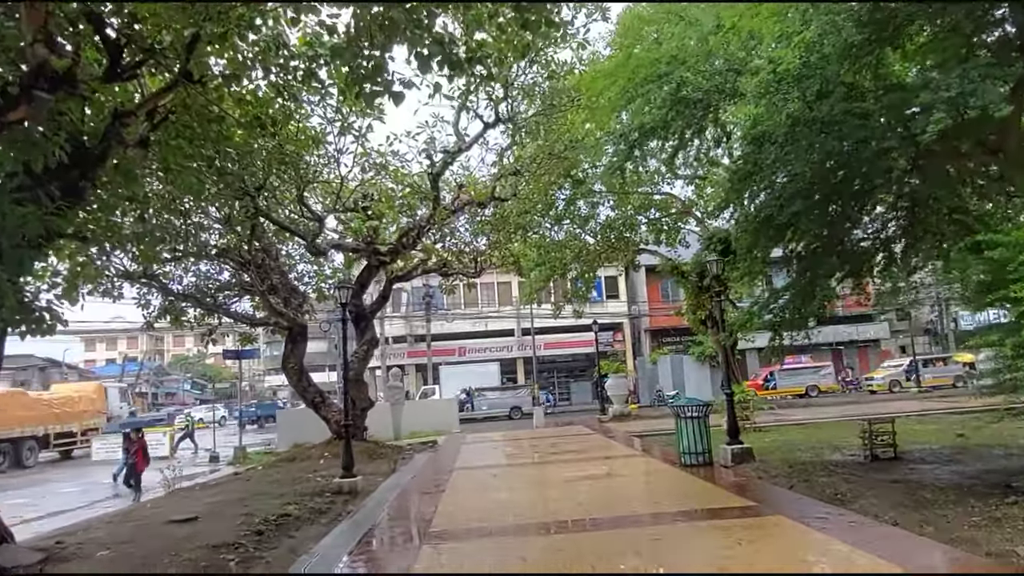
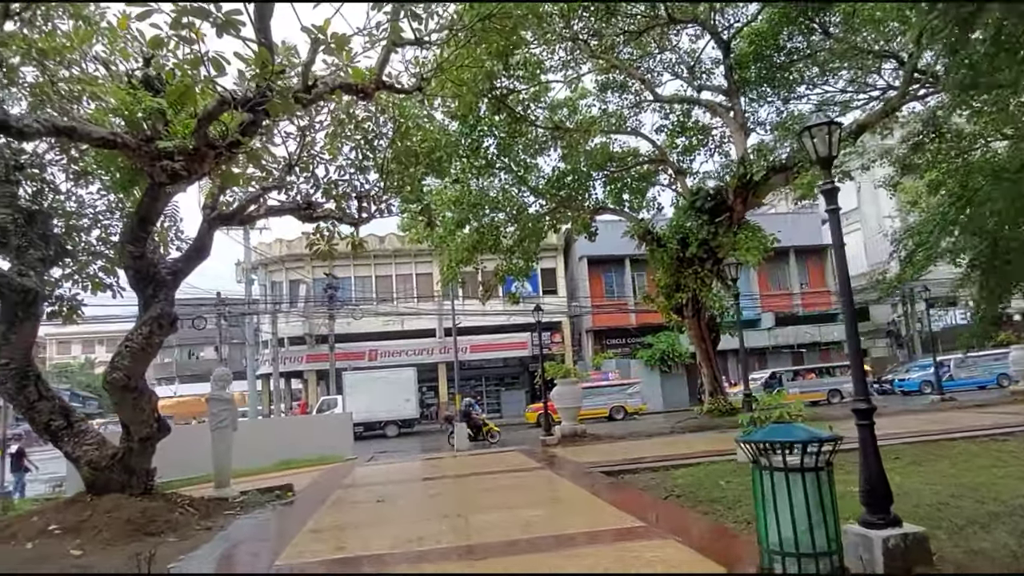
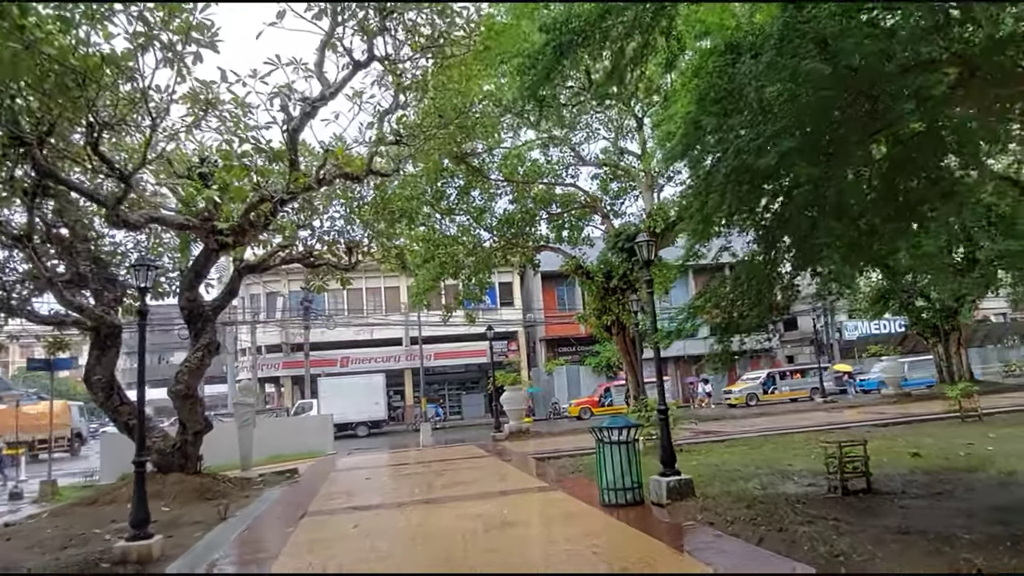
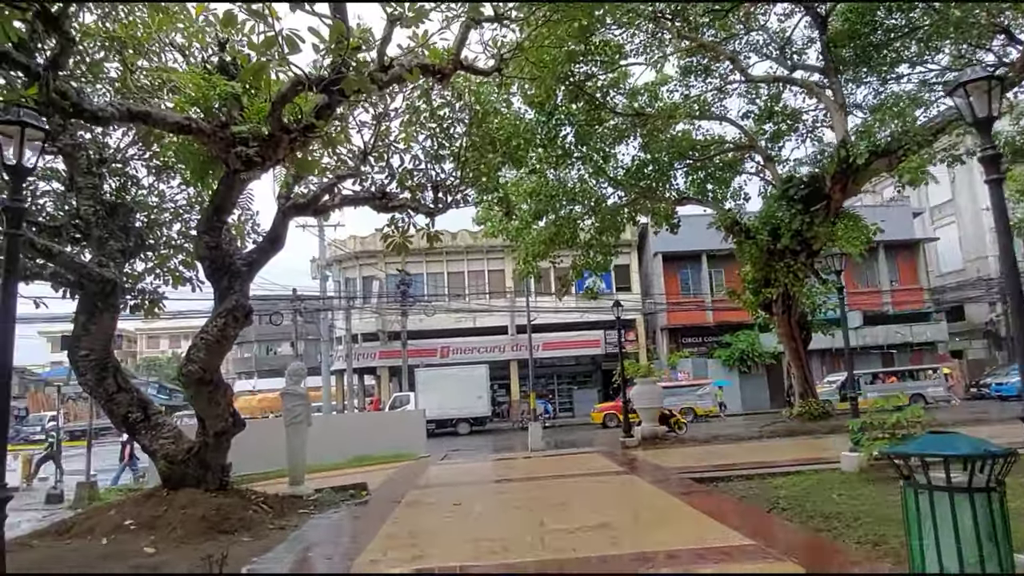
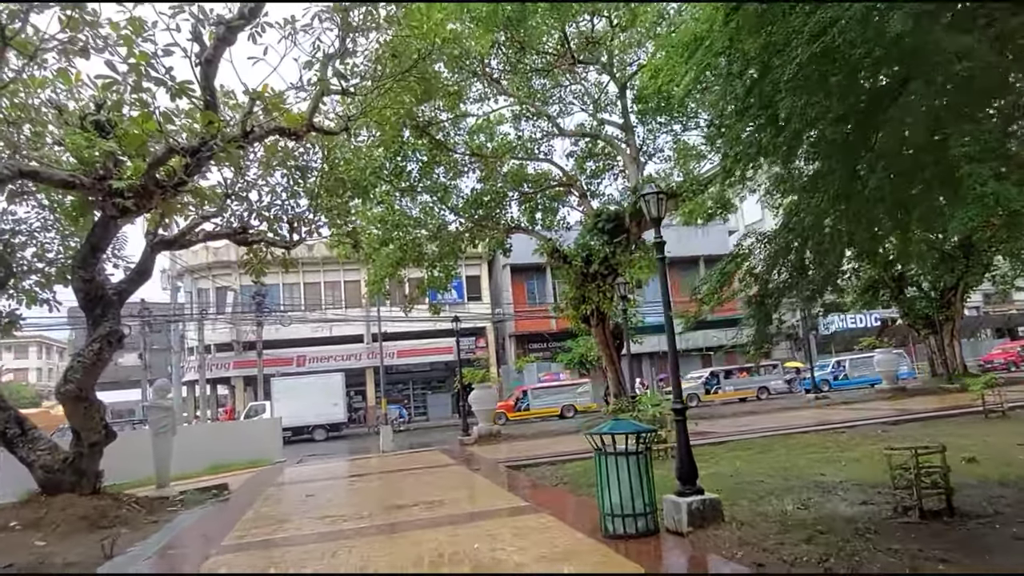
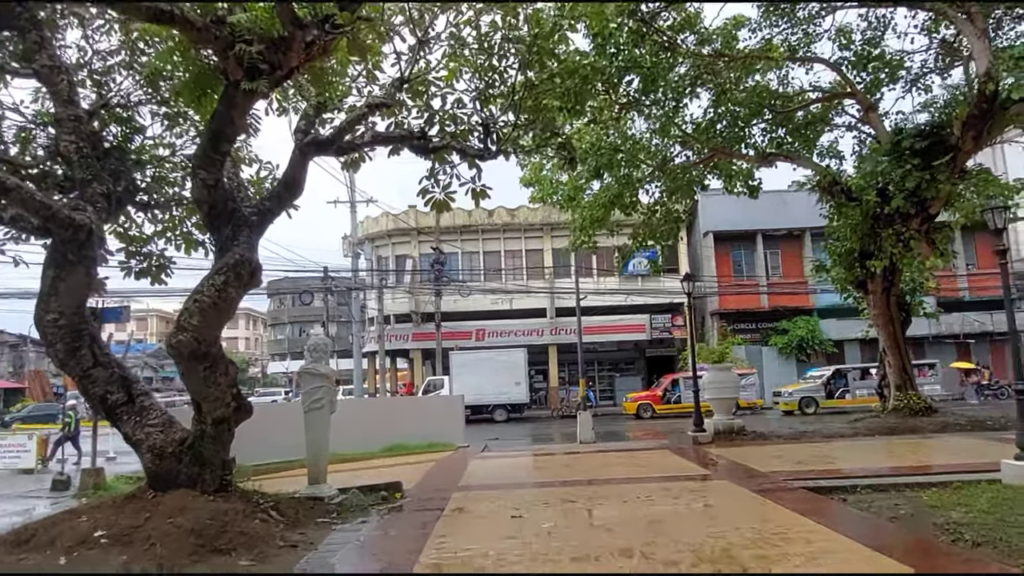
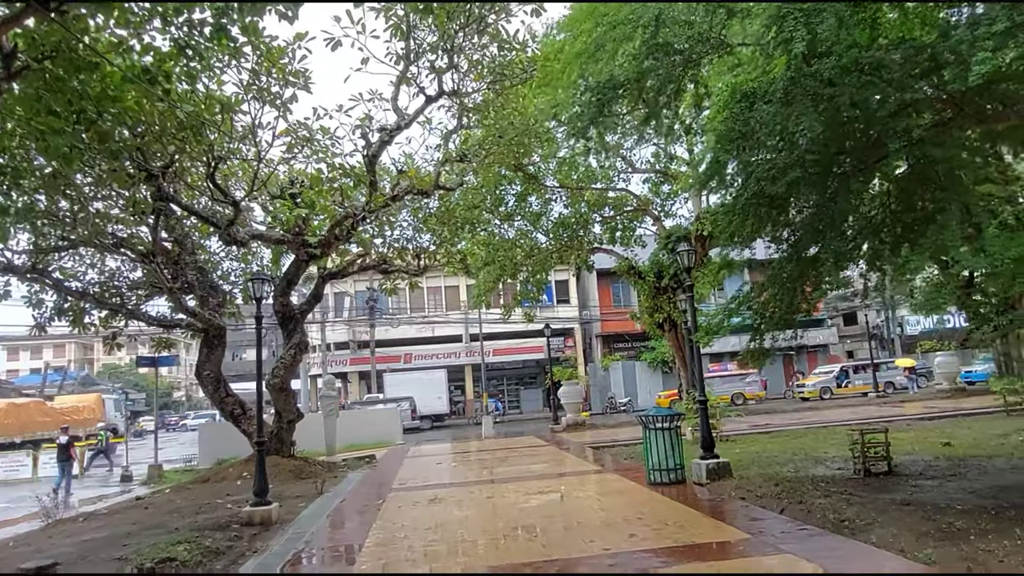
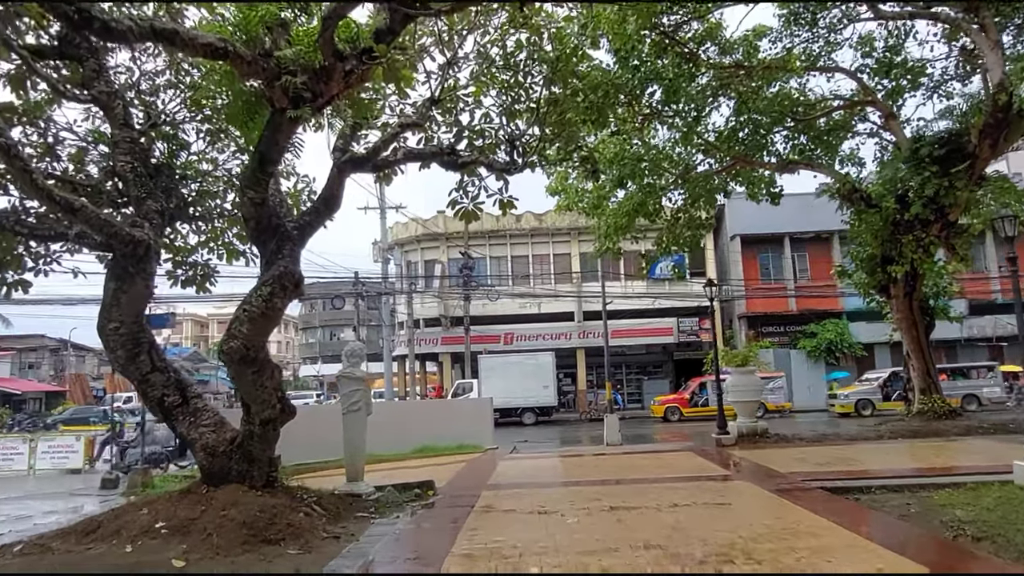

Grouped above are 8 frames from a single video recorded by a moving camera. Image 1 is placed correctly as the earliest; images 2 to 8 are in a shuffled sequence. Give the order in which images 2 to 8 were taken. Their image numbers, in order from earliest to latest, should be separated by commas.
7, 3, 5, 2, 4, 8, 6
